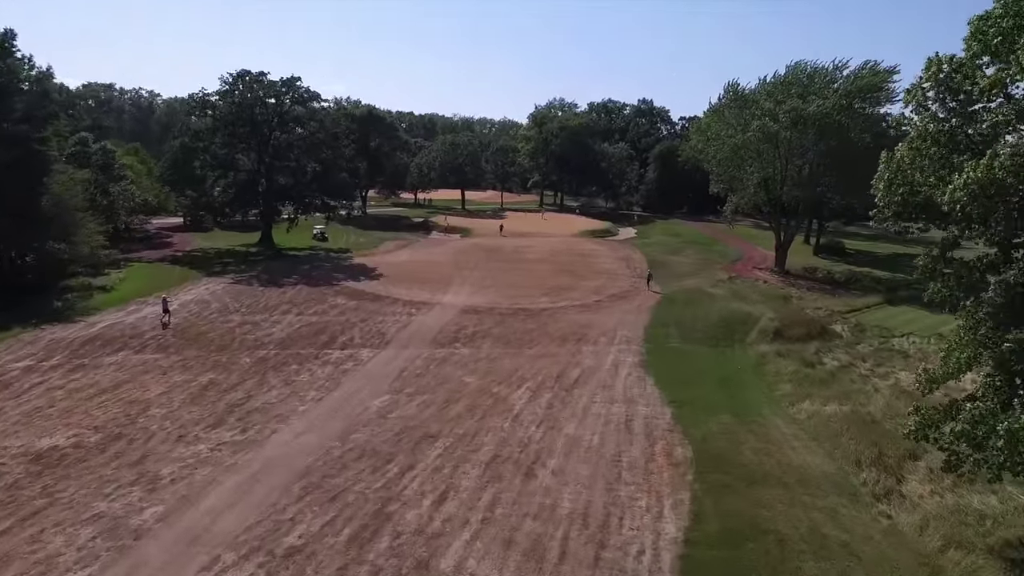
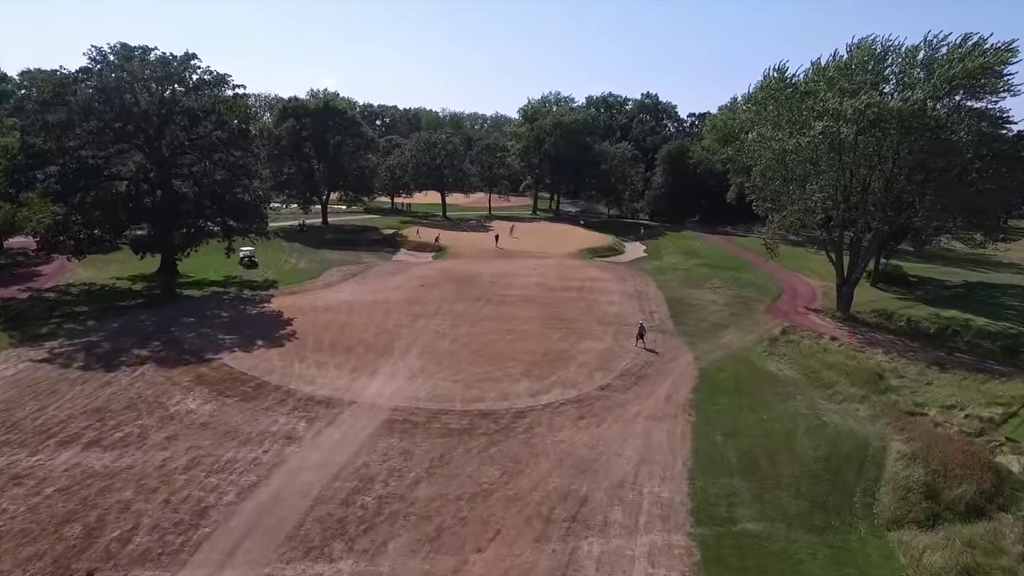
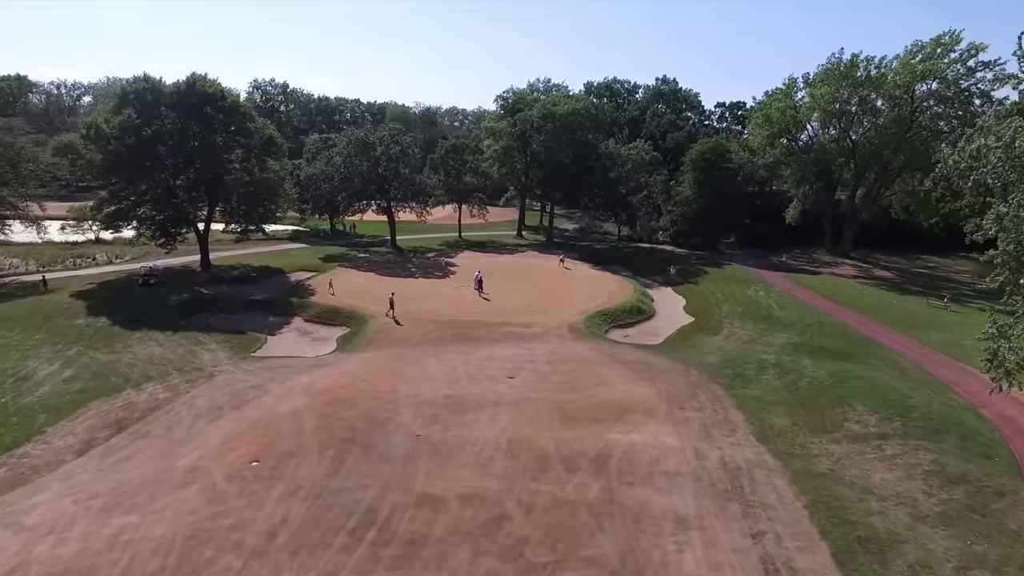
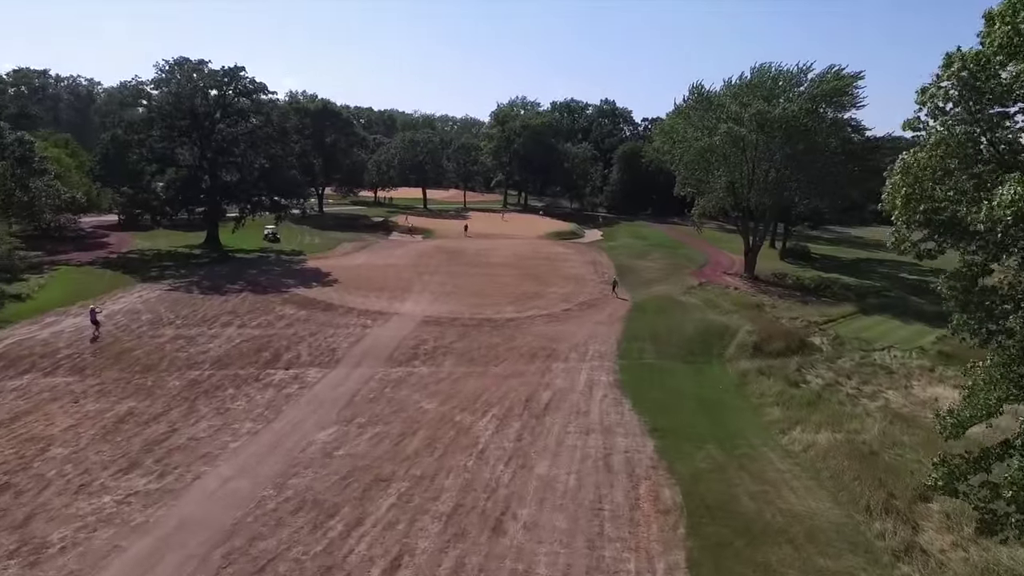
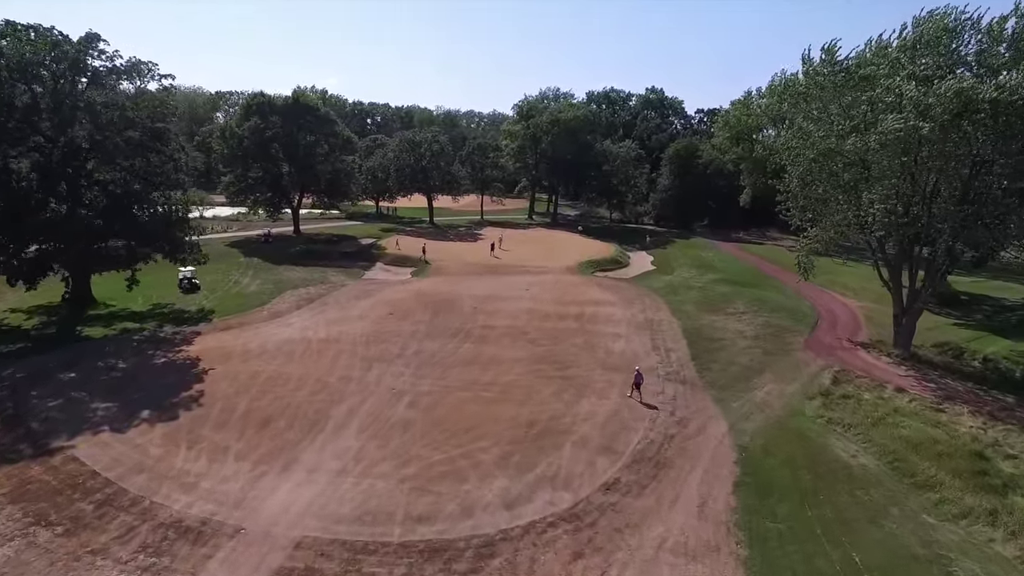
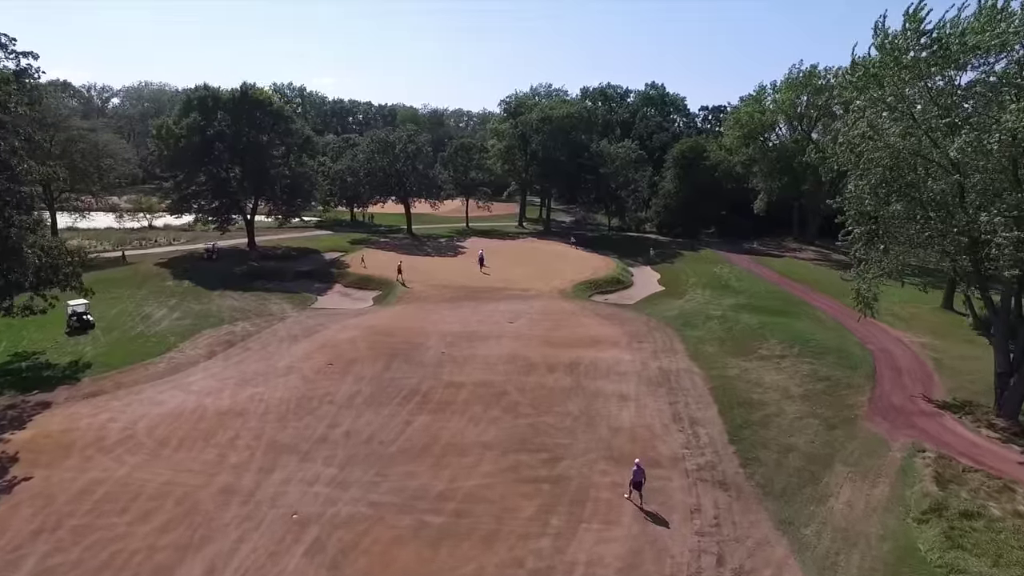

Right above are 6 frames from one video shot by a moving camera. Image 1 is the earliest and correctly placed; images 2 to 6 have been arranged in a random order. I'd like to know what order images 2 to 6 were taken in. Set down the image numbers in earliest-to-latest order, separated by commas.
4, 2, 5, 6, 3
